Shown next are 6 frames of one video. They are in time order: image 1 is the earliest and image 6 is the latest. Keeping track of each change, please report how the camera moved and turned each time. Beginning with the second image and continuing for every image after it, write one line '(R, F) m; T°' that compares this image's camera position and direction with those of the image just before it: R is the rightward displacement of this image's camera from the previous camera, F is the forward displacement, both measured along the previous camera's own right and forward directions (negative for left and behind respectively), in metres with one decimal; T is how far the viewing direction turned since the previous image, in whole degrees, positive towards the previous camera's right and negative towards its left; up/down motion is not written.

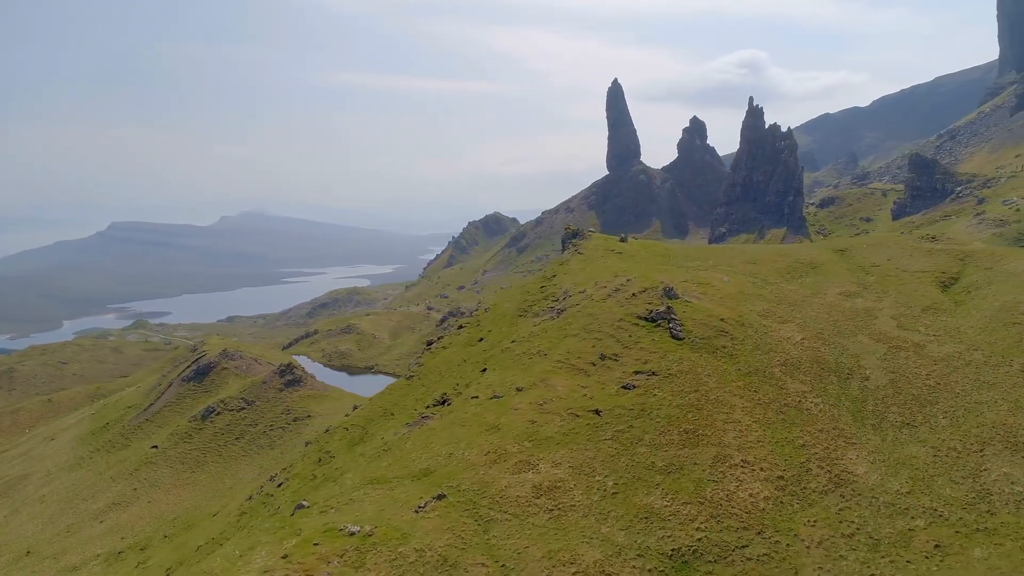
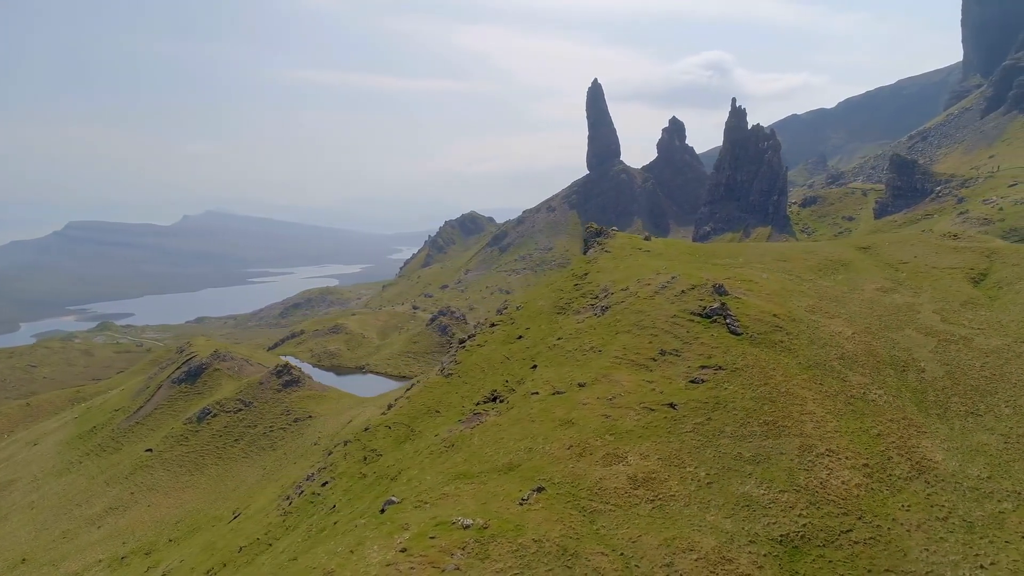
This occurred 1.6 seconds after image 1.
(-7.4, -0.6) m; +2°
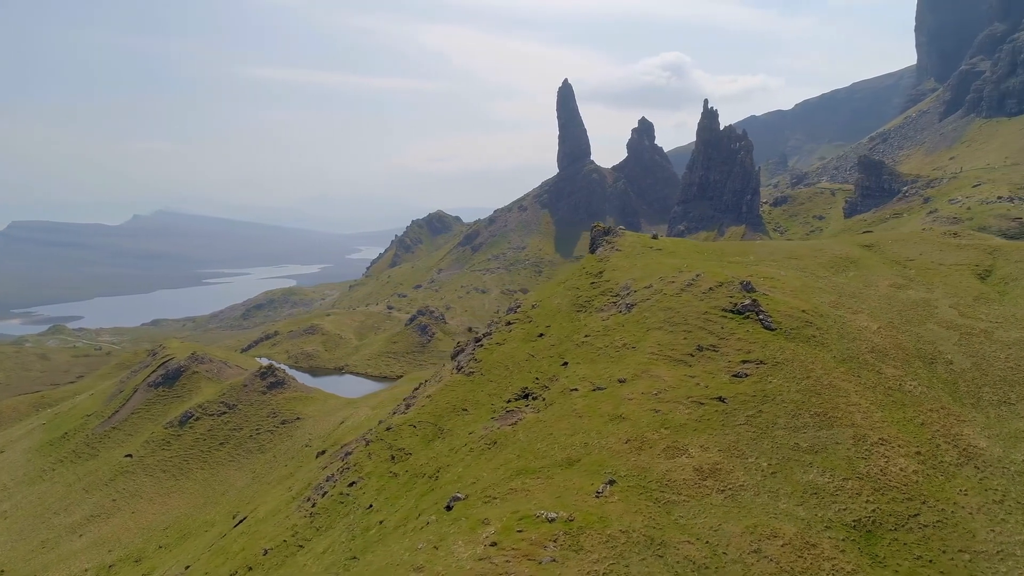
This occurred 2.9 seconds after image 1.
(-6.4, -0.3) m; +3°
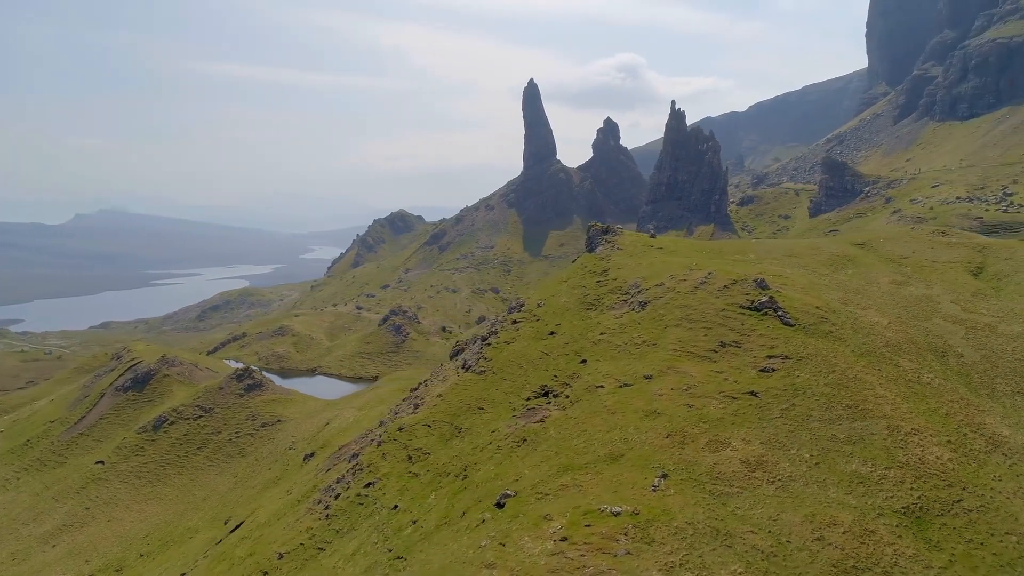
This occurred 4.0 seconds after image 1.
(-5.6, +0.1) m; +3°
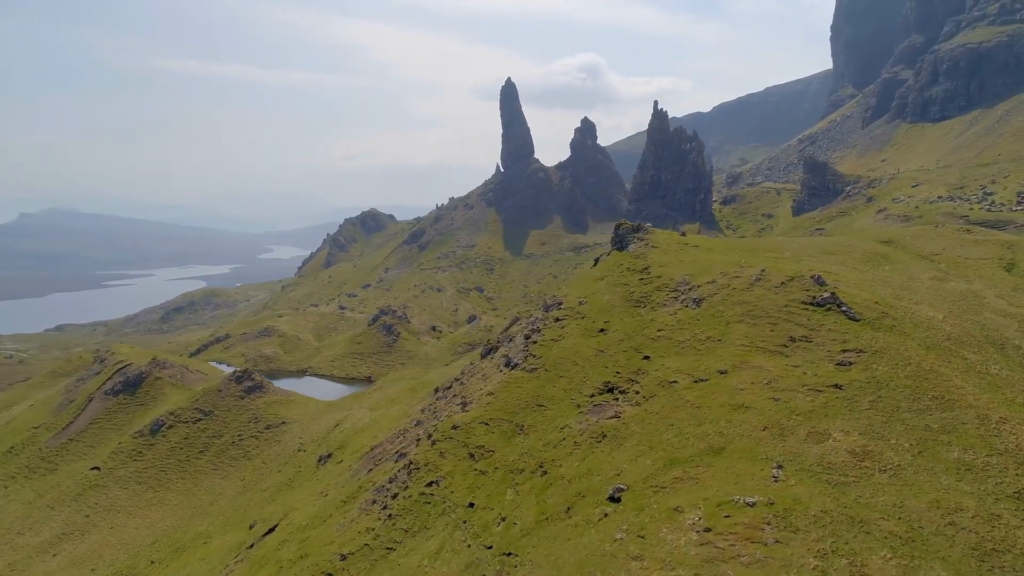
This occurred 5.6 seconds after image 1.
(-9.6, -0.3) m; +2°
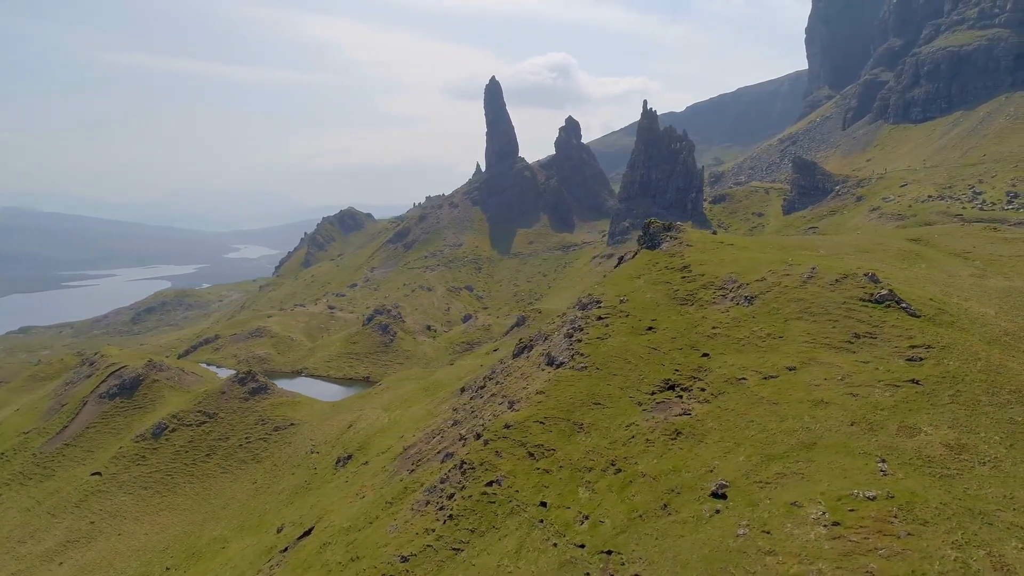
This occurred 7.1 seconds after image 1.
(-8.7, -0.1) m; +1°
